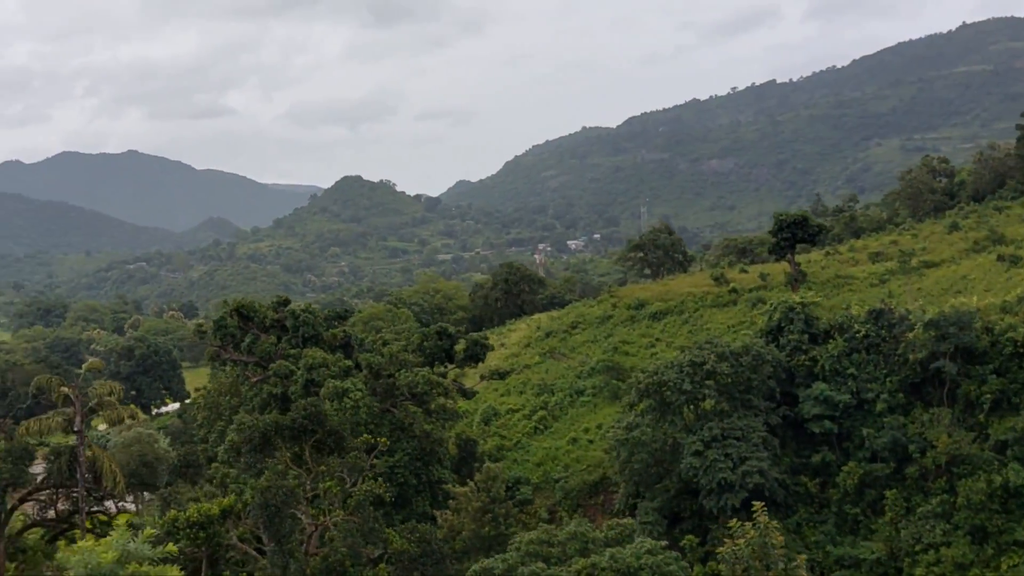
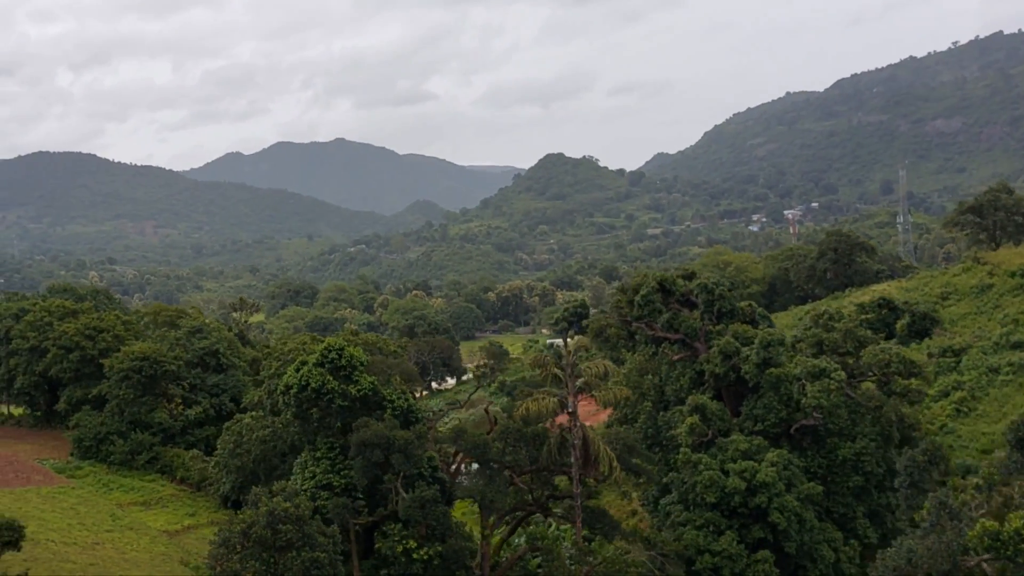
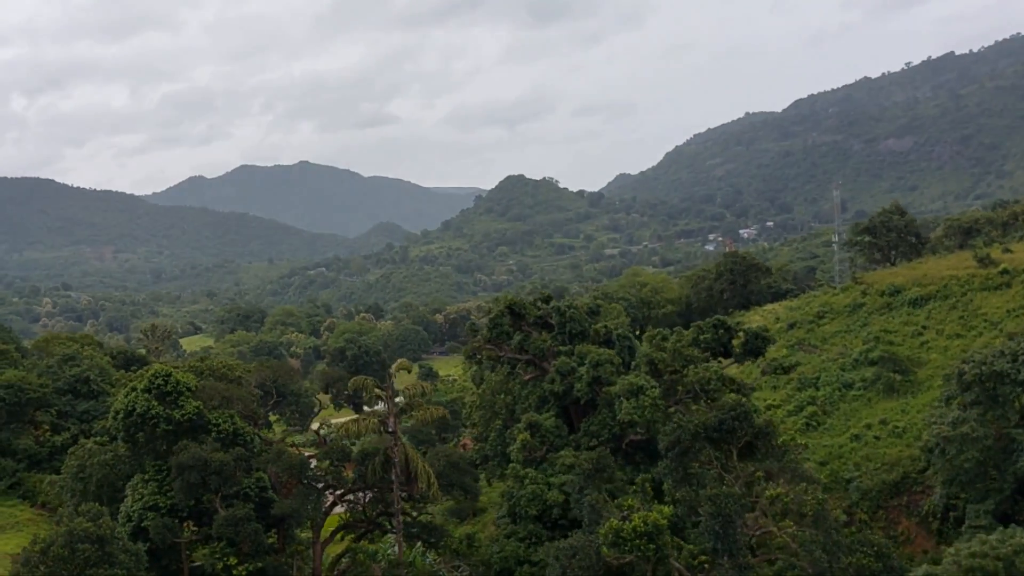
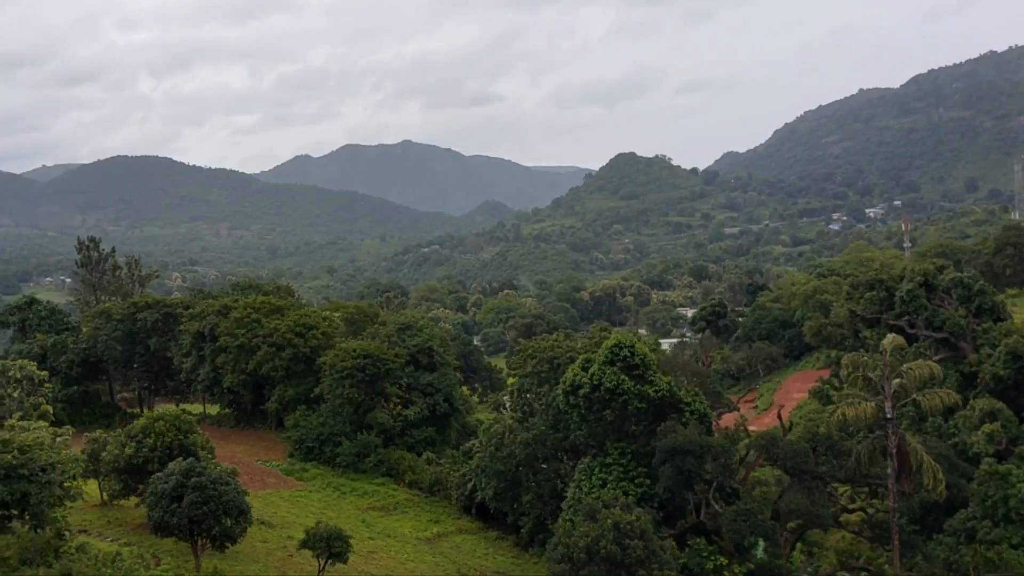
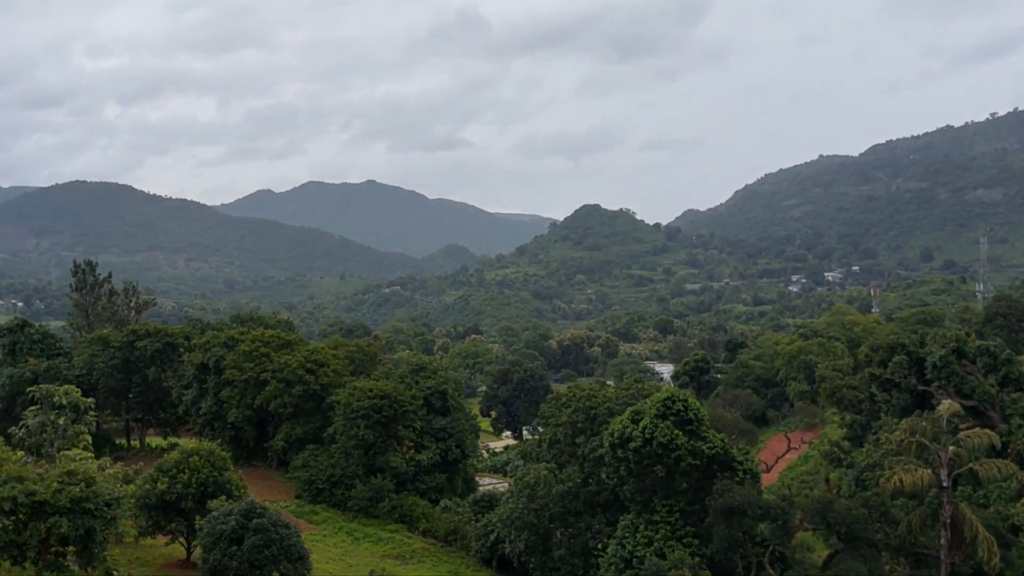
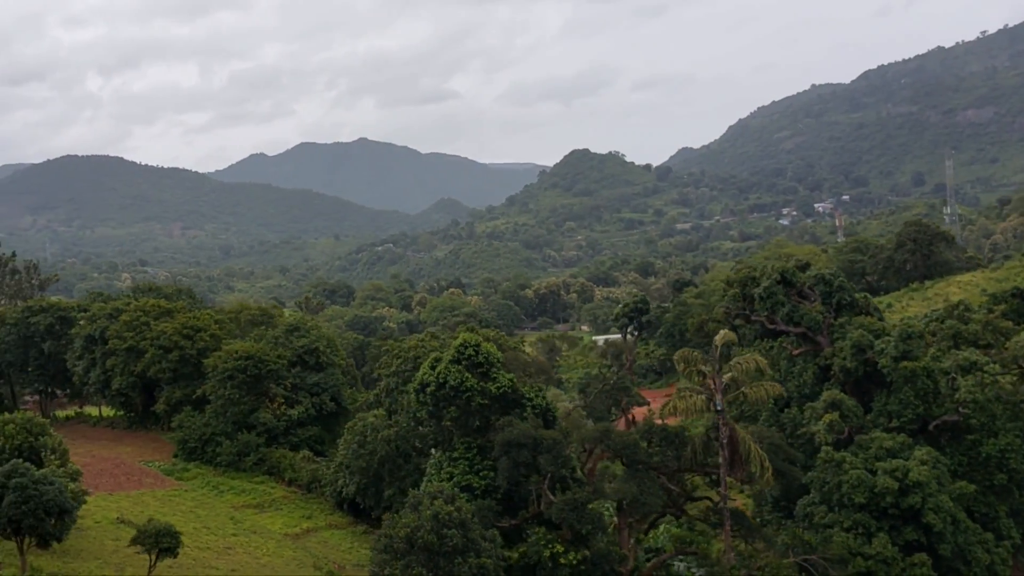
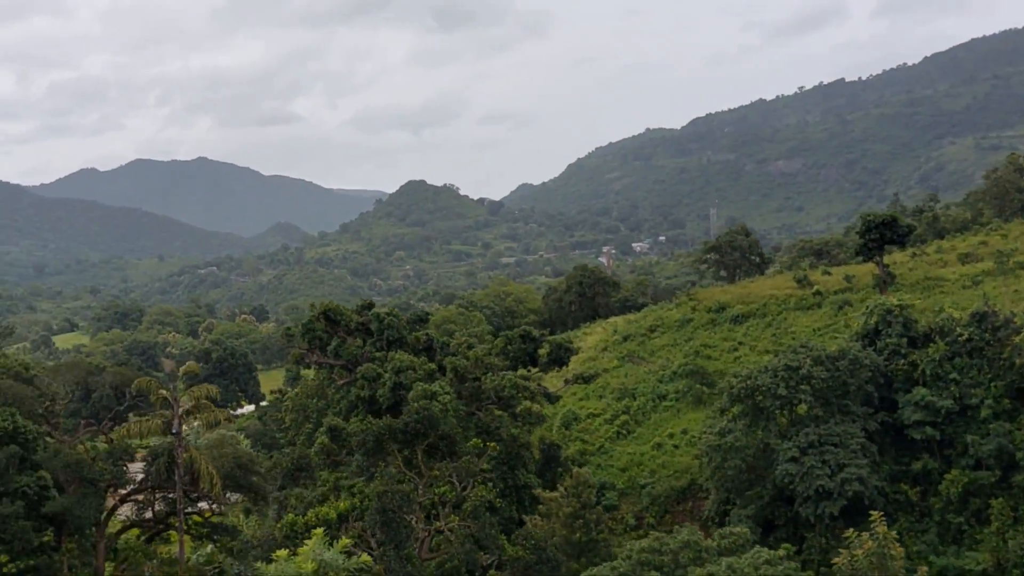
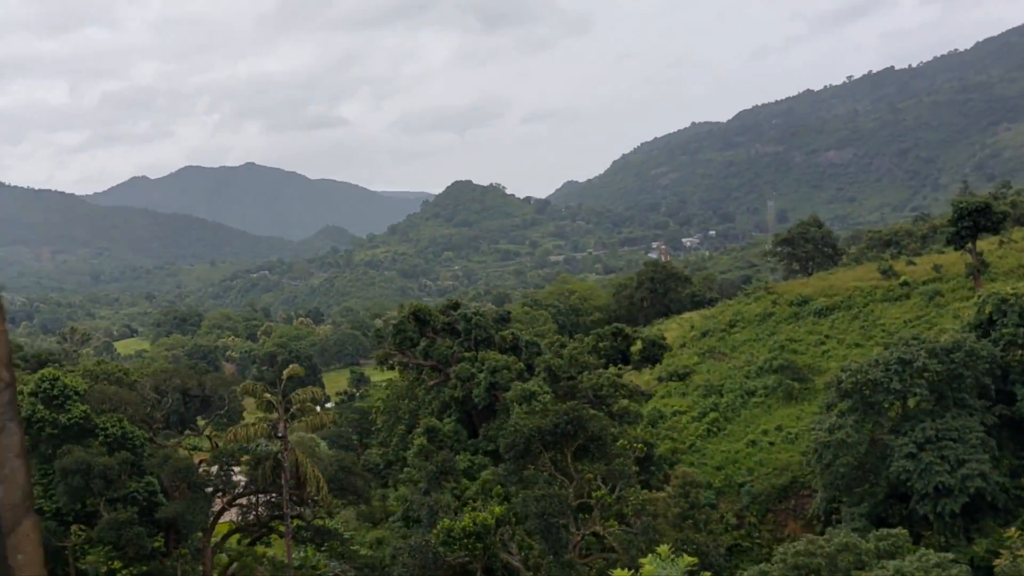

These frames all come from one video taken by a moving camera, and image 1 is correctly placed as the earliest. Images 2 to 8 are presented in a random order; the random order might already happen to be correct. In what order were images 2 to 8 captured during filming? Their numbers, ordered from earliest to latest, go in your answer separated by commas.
7, 8, 3, 2, 6, 4, 5
